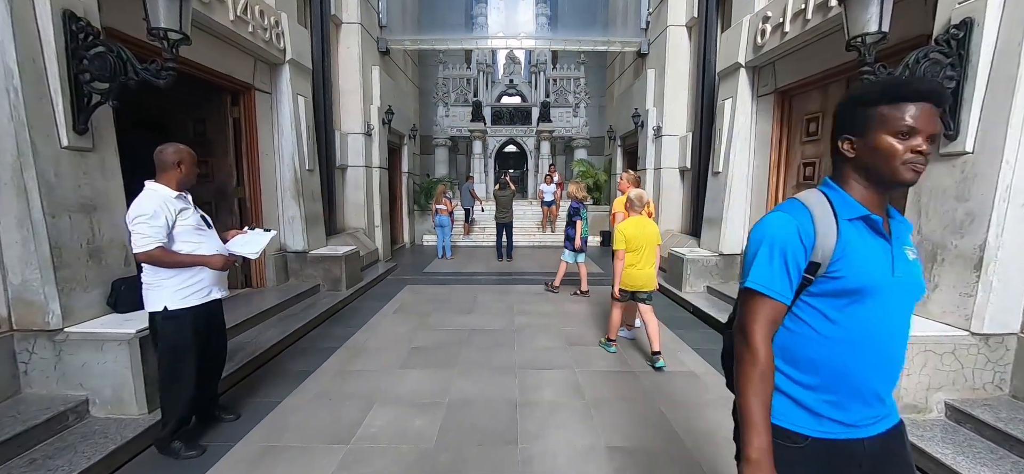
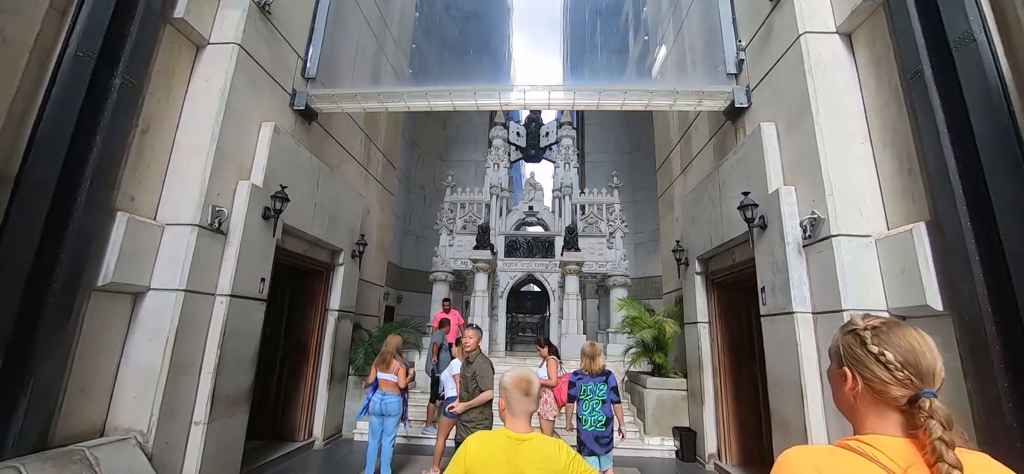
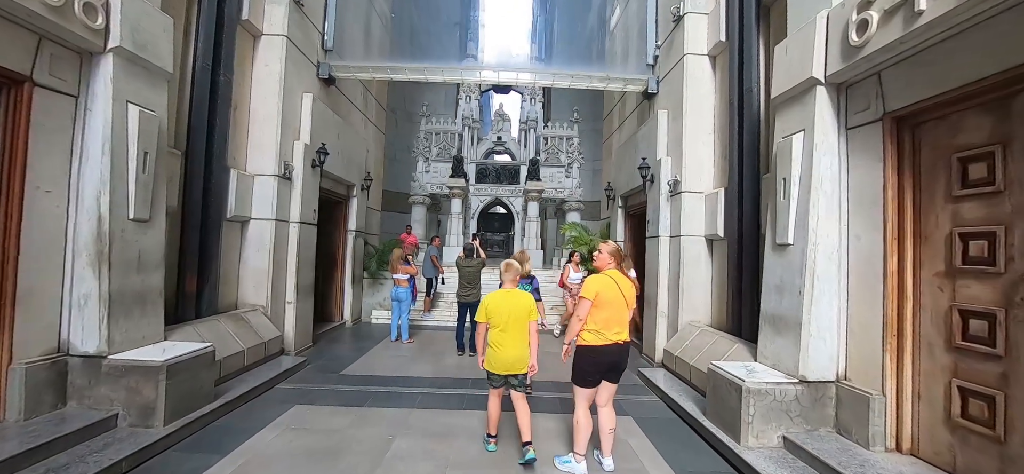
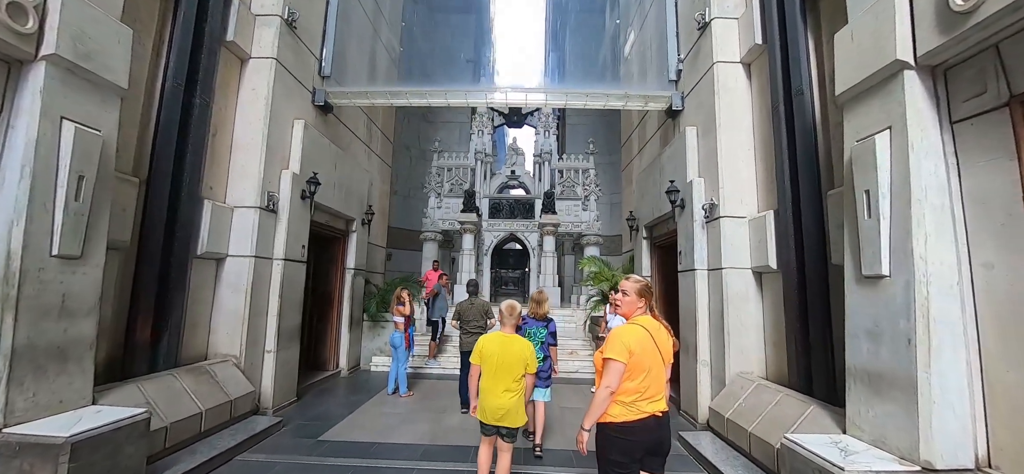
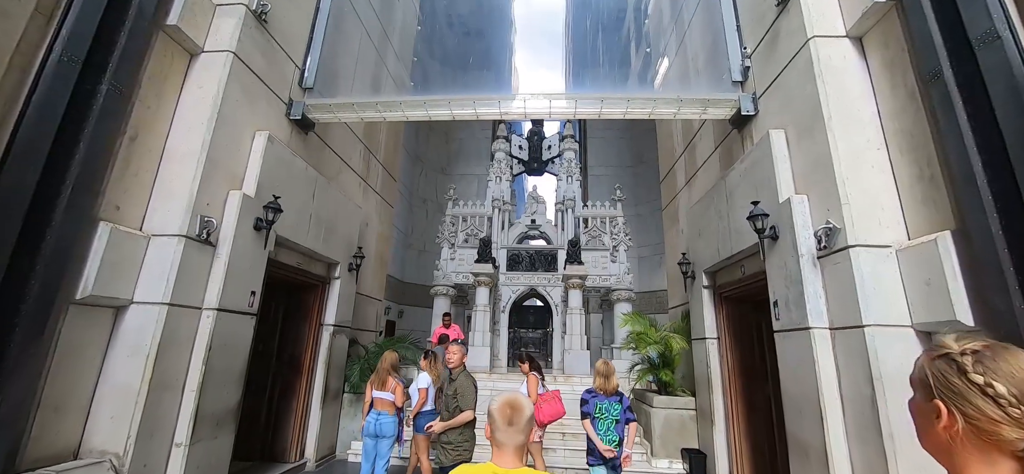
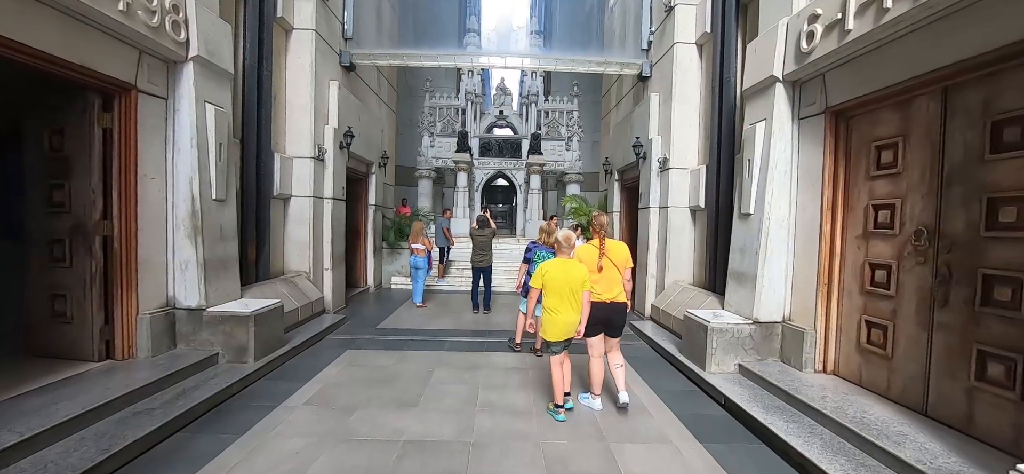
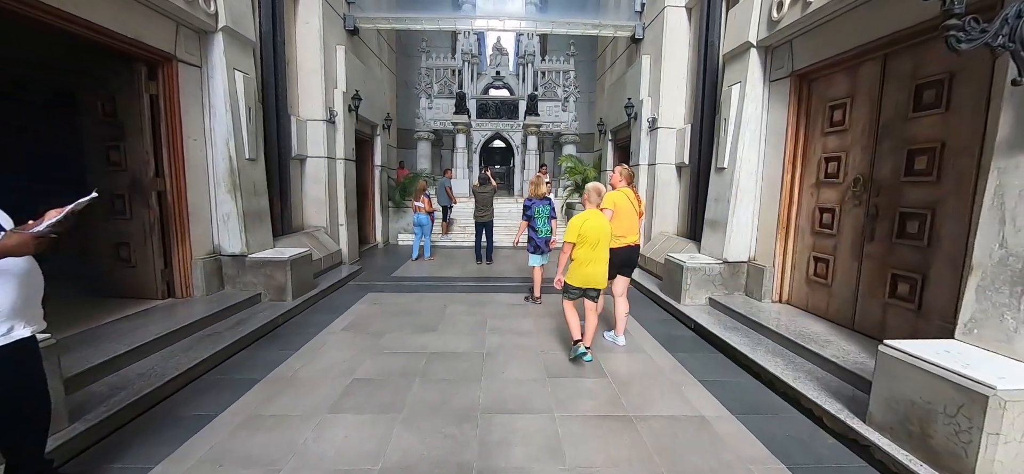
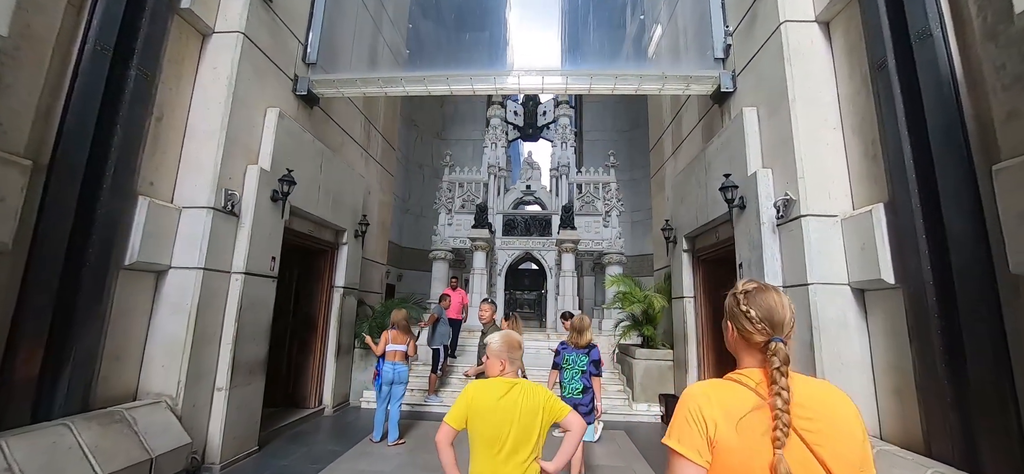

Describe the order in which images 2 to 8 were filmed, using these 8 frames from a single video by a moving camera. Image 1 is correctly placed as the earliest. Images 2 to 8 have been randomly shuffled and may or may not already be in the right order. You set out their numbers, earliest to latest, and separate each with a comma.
7, 6, 3, 4, 8, 2, 5
